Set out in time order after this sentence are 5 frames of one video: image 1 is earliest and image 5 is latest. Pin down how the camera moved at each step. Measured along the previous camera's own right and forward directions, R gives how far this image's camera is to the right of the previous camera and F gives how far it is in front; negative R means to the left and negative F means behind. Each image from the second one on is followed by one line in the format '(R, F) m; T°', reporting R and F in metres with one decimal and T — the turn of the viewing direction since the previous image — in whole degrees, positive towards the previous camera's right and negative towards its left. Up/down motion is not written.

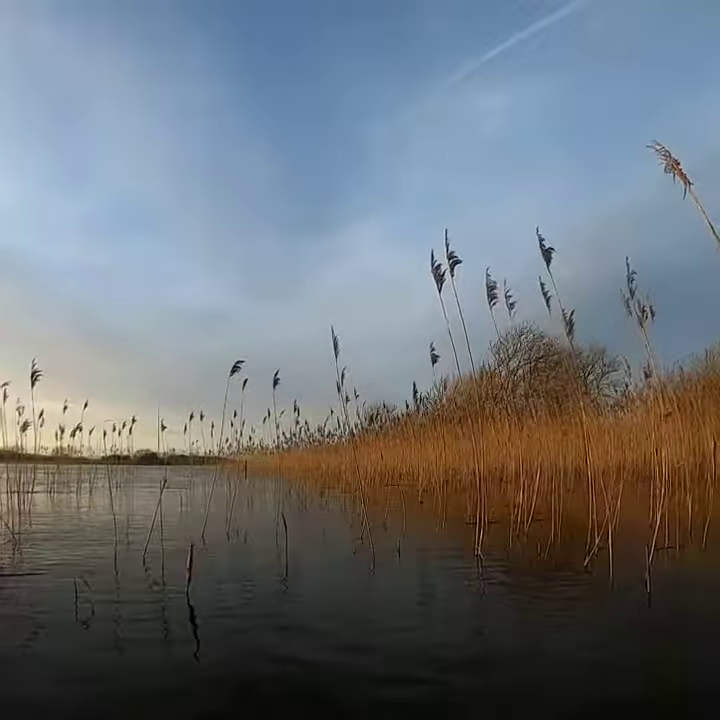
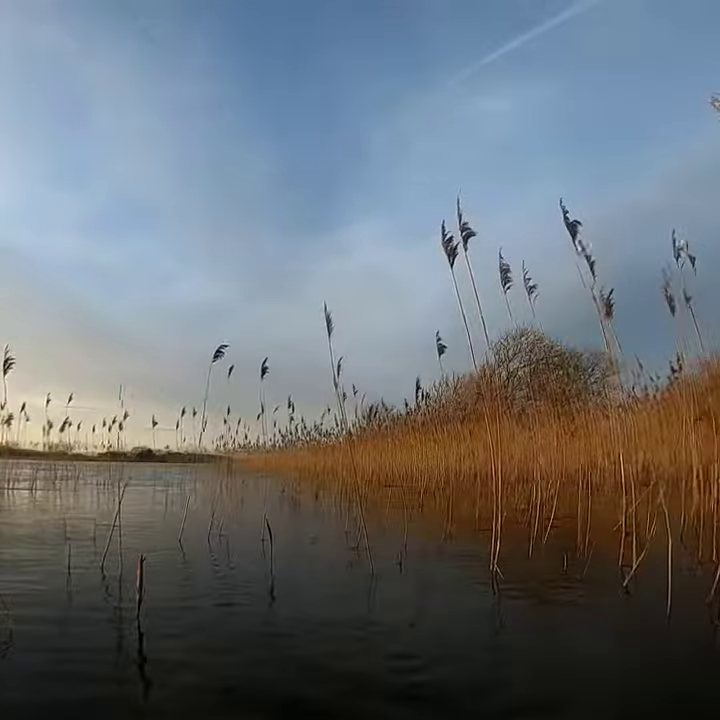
(0.0, +0.8) m; 0°
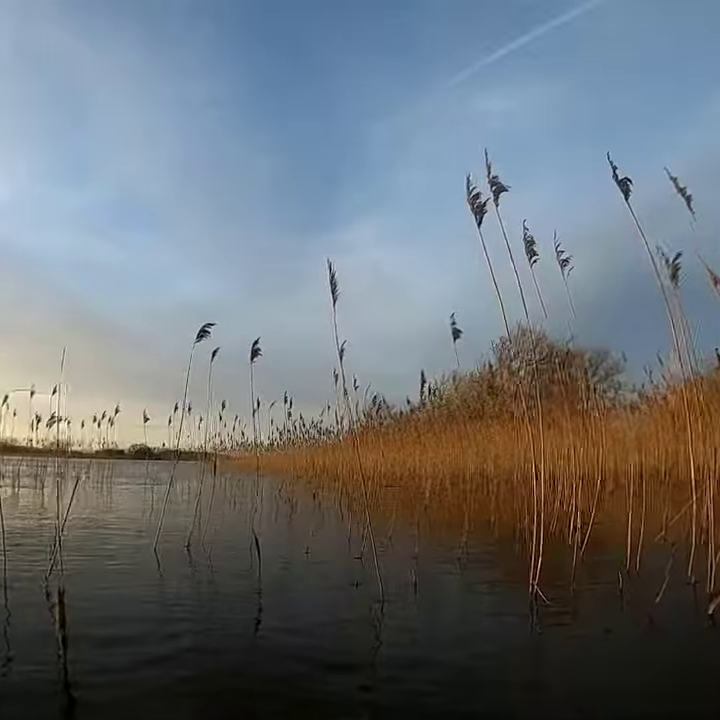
(-0.1, +1.0) m; 0°
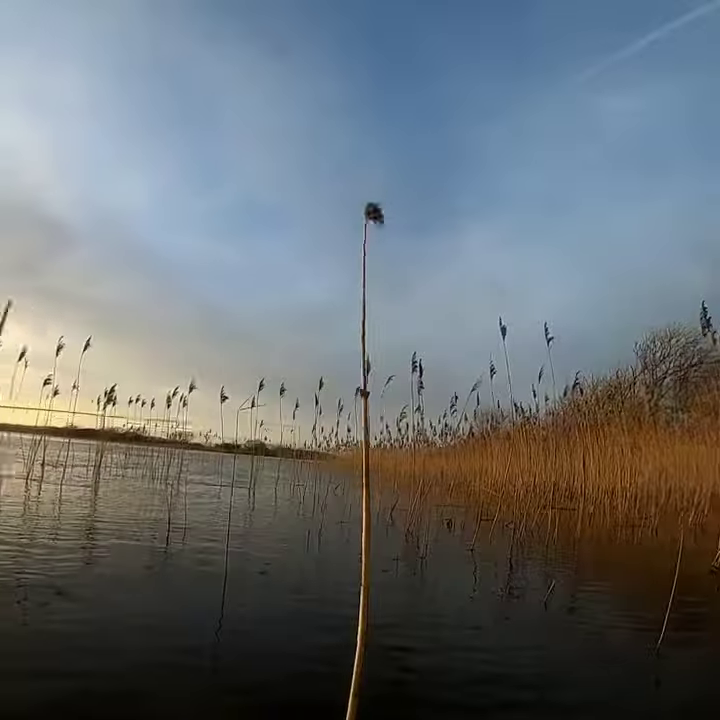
(+0.5, -0.8) m; -9°
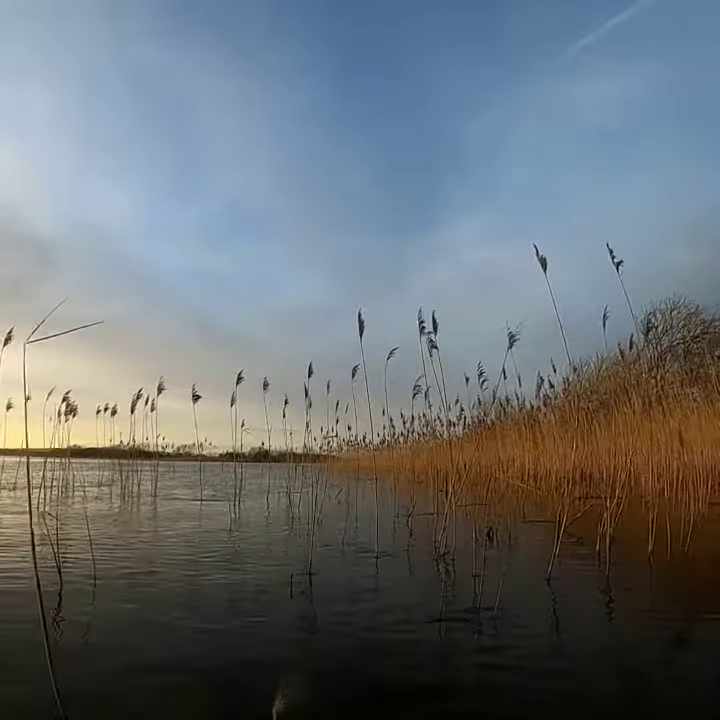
(0.0, -0.4) m; +2°
